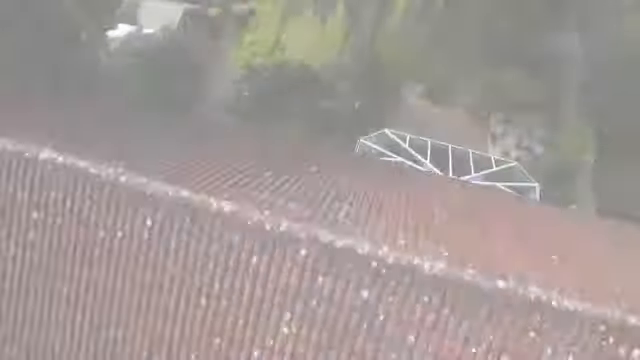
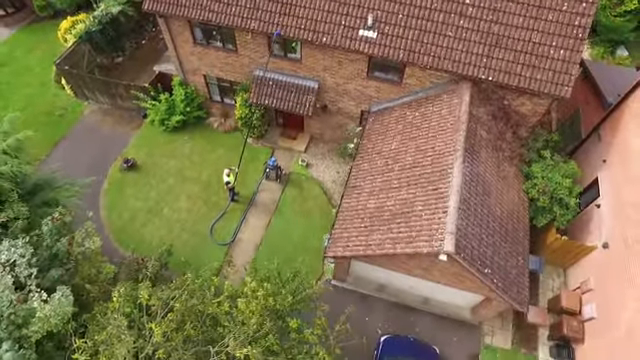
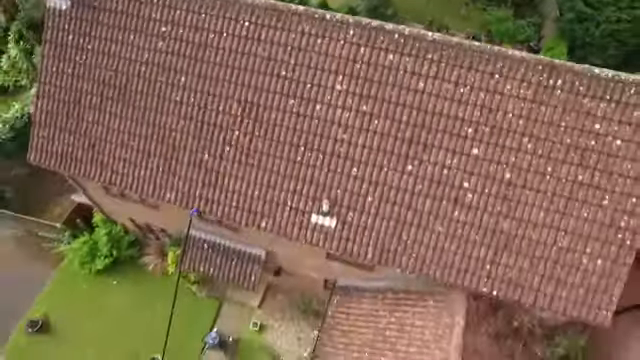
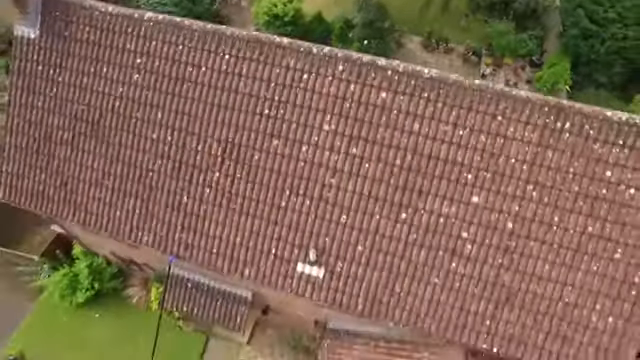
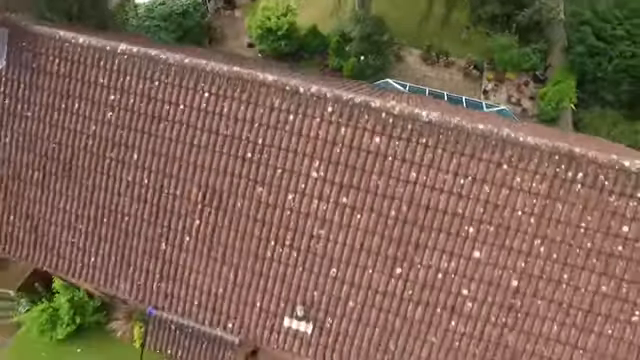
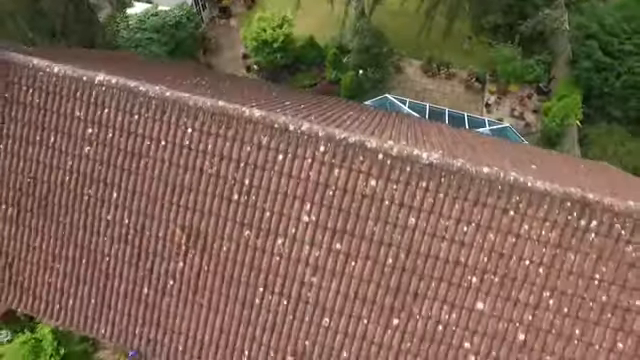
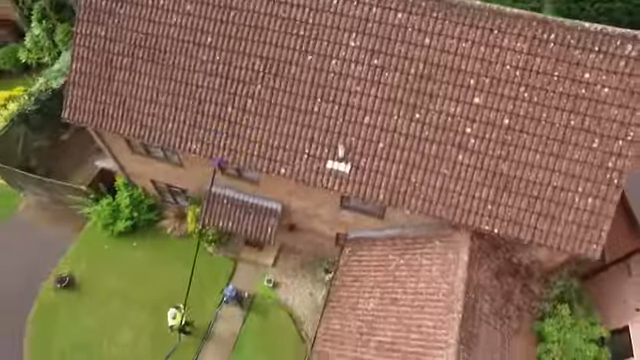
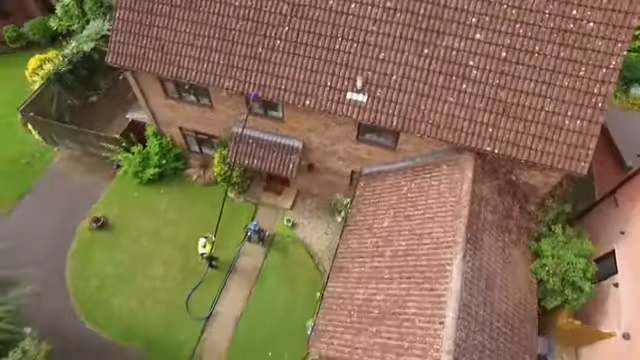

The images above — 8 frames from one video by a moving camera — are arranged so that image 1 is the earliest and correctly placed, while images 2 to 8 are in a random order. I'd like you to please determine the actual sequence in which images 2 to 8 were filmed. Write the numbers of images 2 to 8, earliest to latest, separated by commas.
6, 5, 4, 3, 7, 8, 2
